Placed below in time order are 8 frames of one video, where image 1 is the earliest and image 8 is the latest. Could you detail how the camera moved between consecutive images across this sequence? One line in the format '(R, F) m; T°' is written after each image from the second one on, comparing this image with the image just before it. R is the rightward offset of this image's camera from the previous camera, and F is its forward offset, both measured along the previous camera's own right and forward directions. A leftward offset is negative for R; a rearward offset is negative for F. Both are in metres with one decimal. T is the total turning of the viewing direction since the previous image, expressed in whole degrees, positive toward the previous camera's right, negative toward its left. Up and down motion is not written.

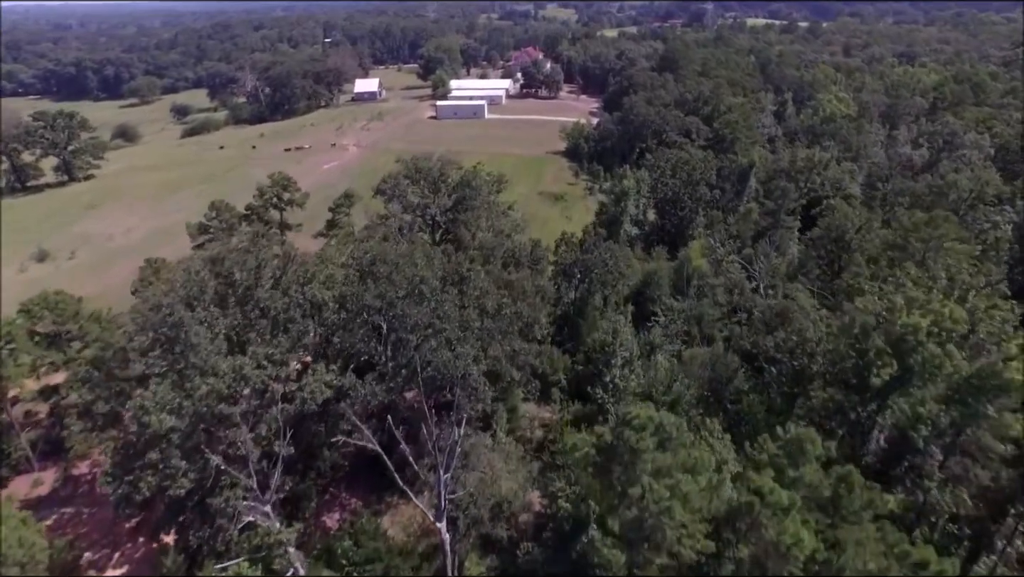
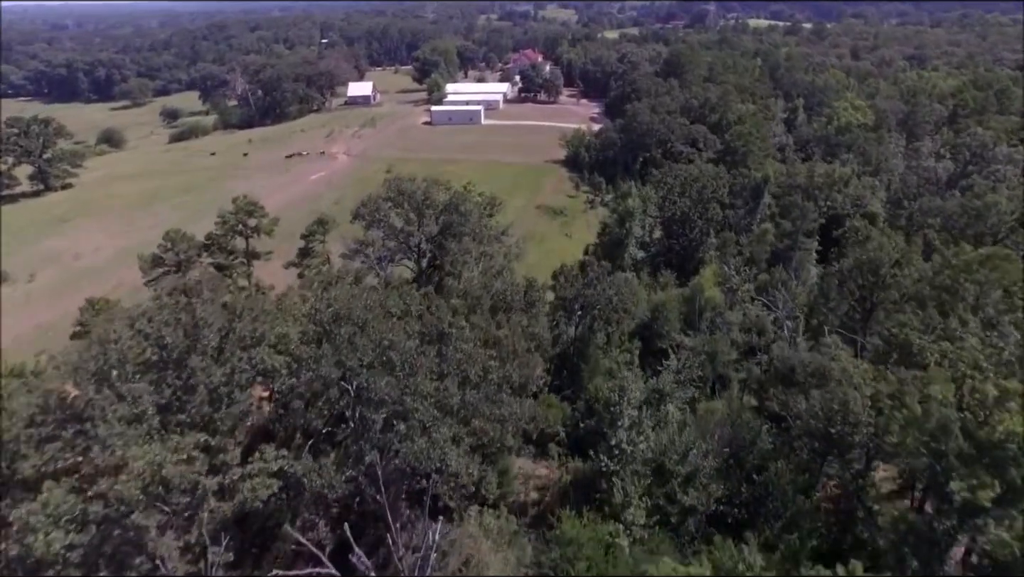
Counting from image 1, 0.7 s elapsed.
(+0.2, +3.8) m; 0°
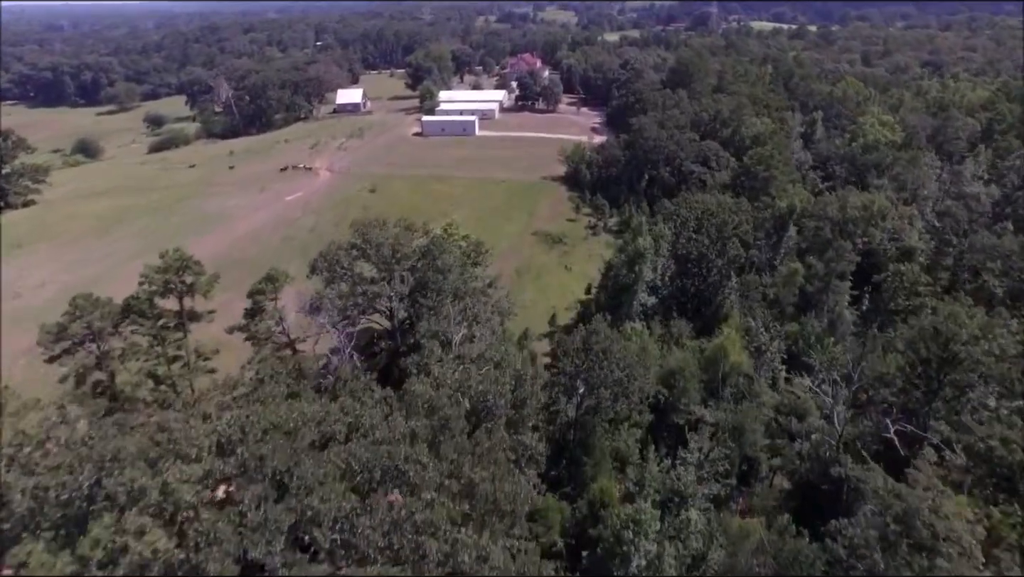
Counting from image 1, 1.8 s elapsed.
(+0.3, +5.5) m; 0°
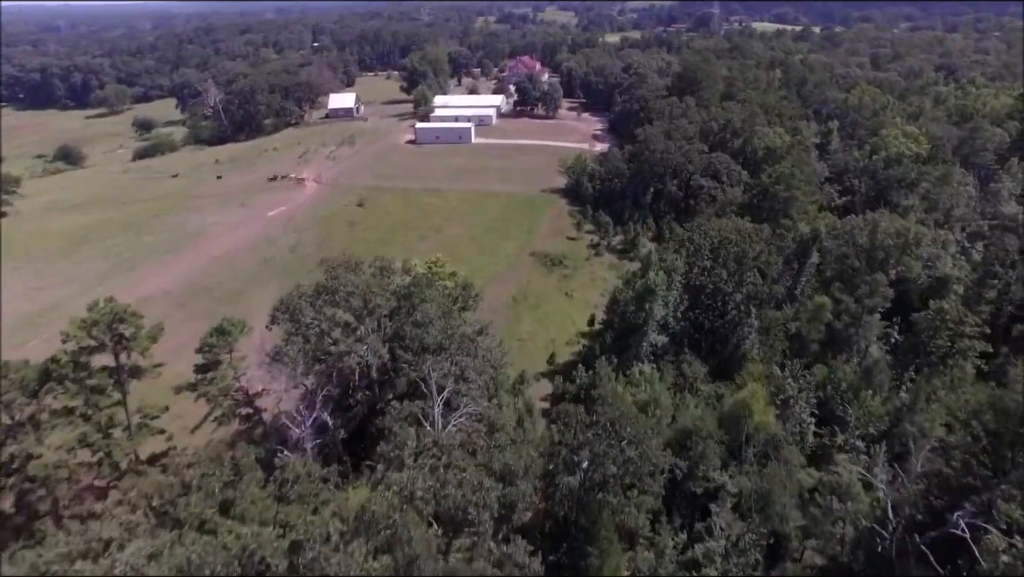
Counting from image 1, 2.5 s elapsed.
(+0.2, +3.9) m; 0°
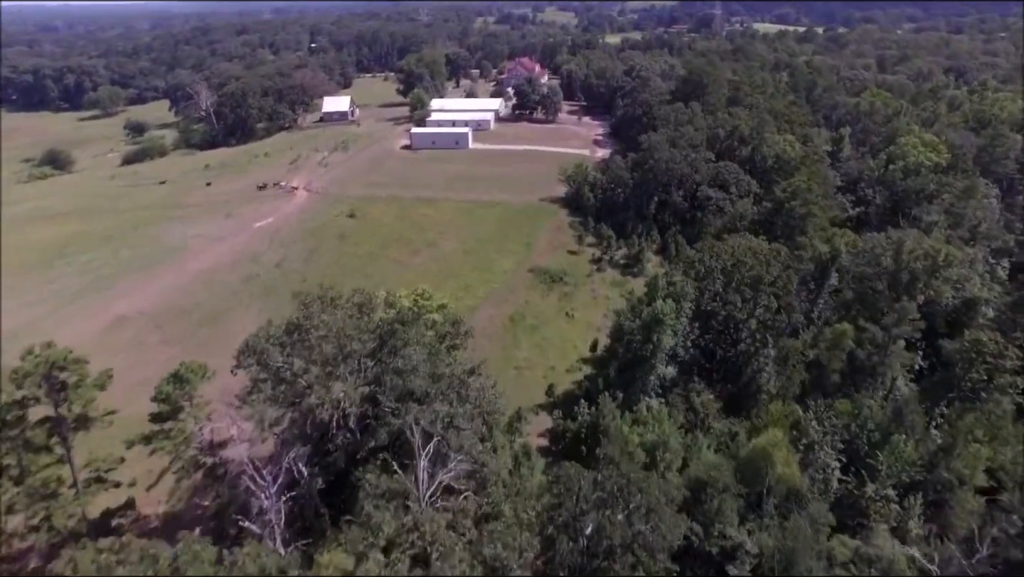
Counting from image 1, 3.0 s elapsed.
(+0.1, +2.7) m; 0°
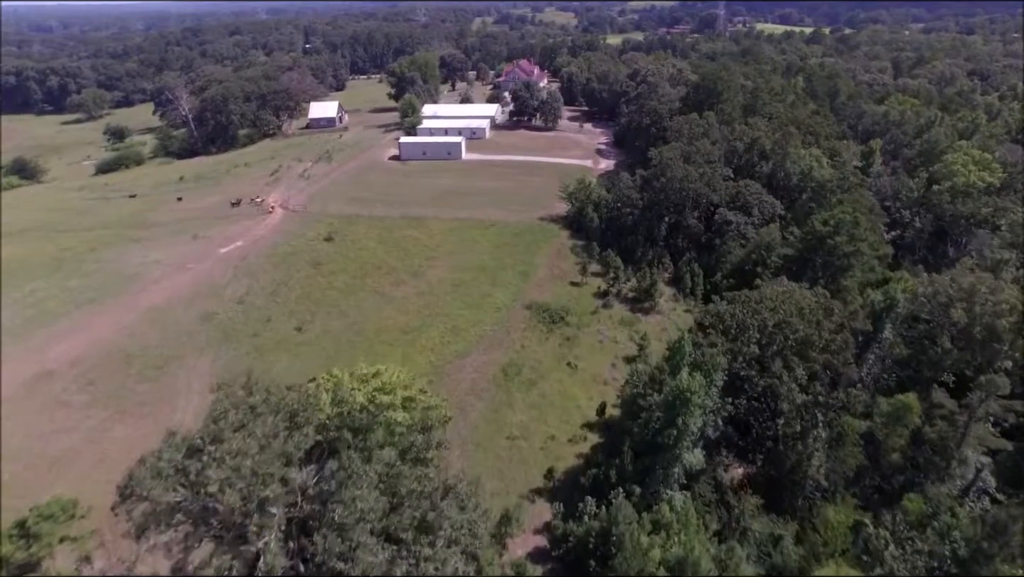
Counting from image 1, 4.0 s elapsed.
(+0.2, +5.9) m; 0°
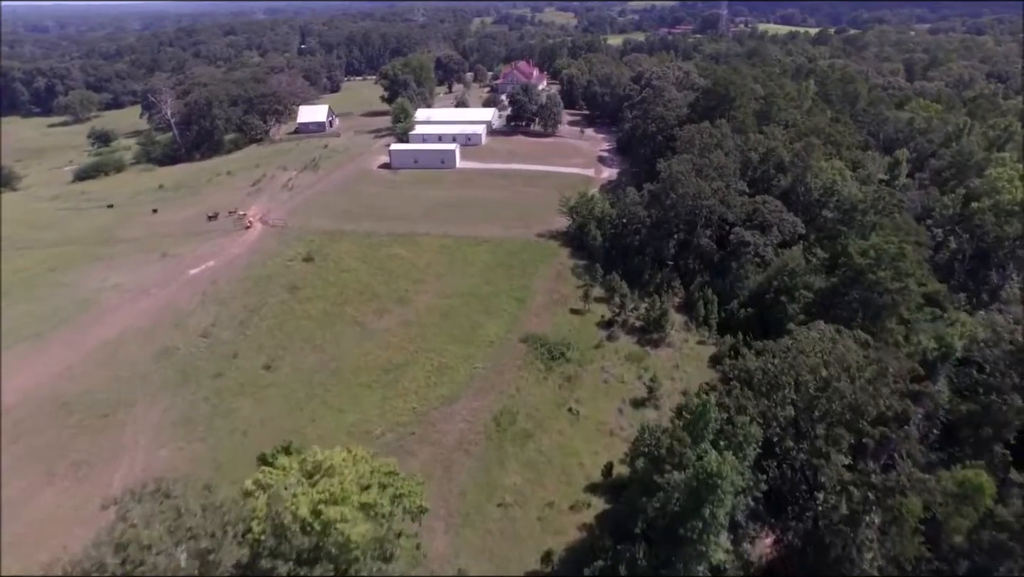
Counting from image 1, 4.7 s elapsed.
(+0.2, +4.2) m; 0°
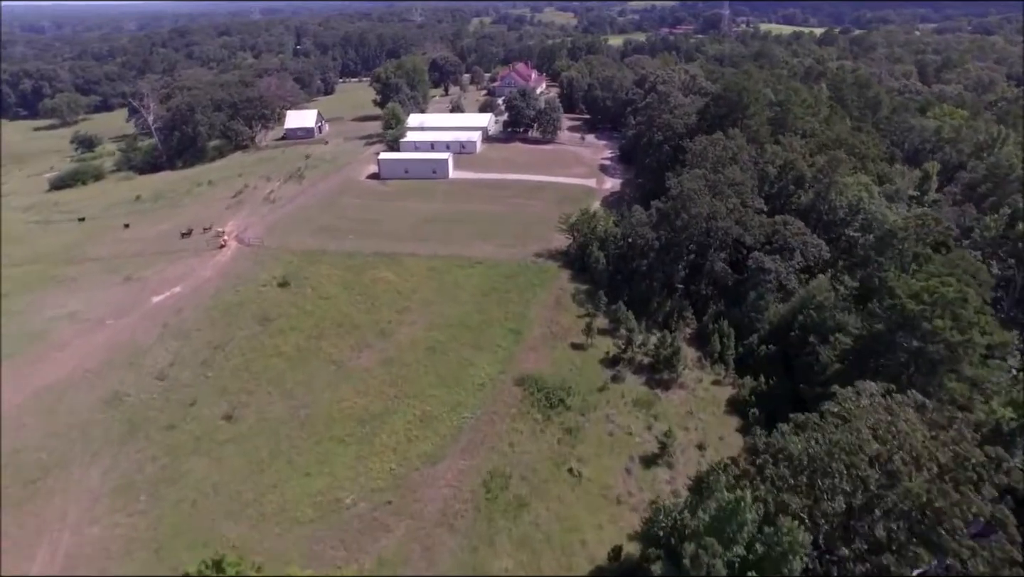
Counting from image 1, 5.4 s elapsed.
(+0.2, +4.2) m; 0°
